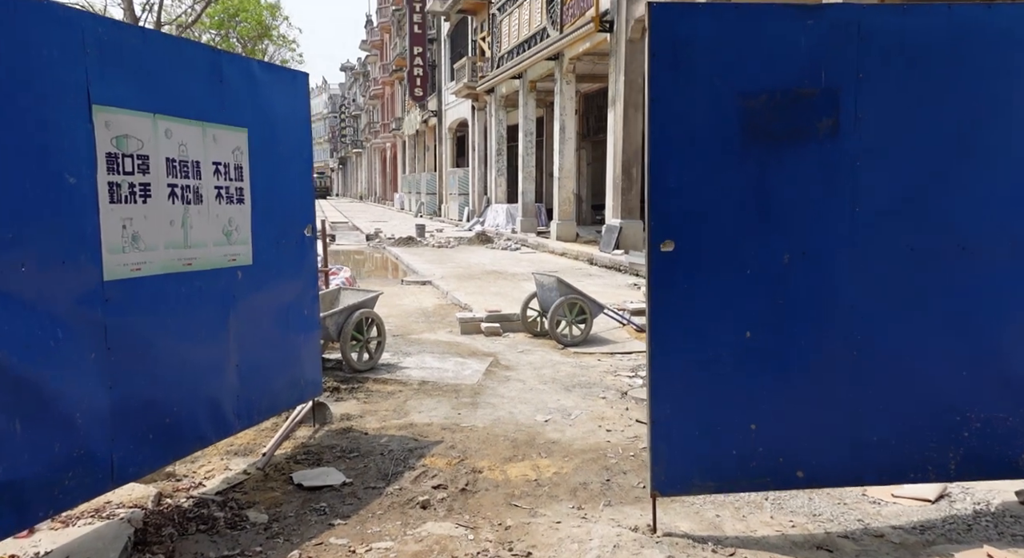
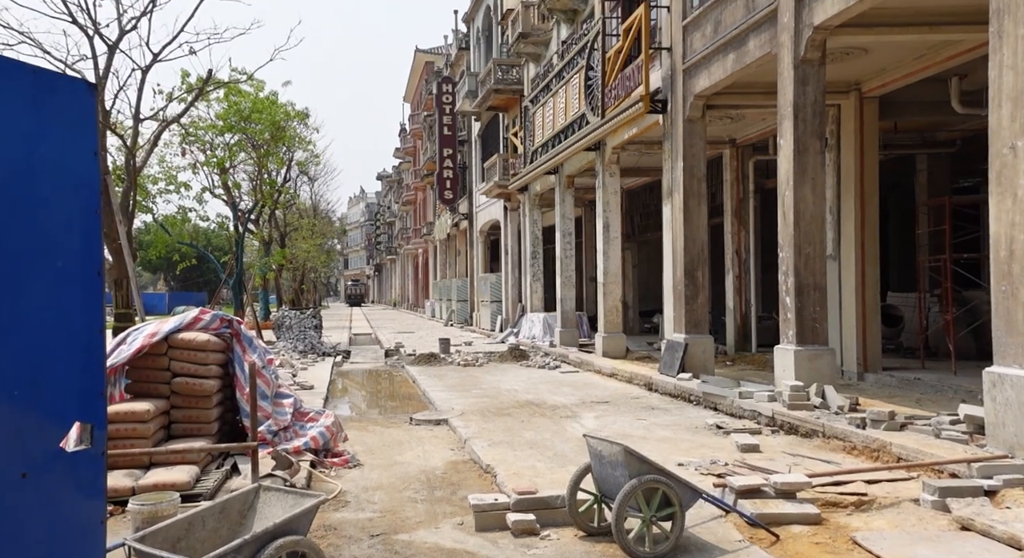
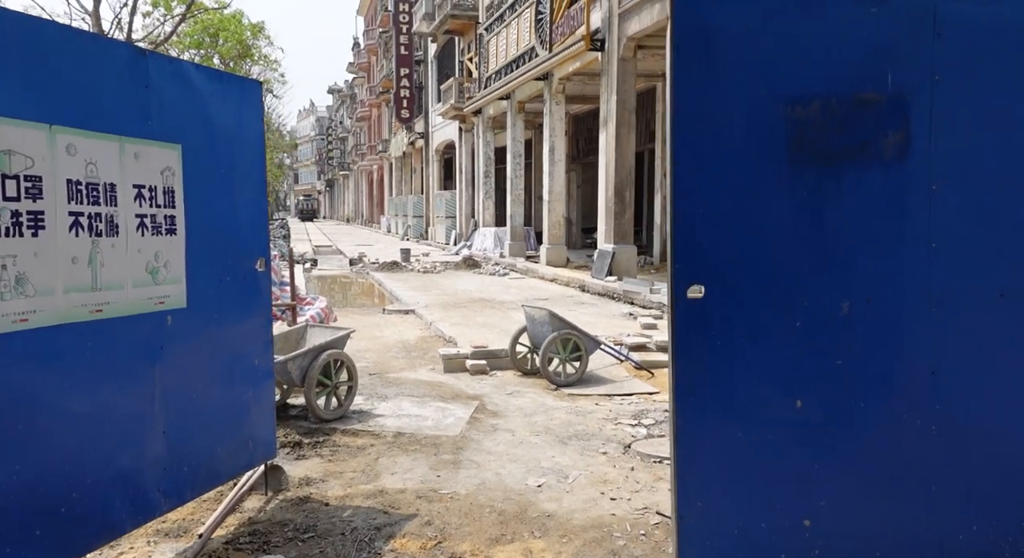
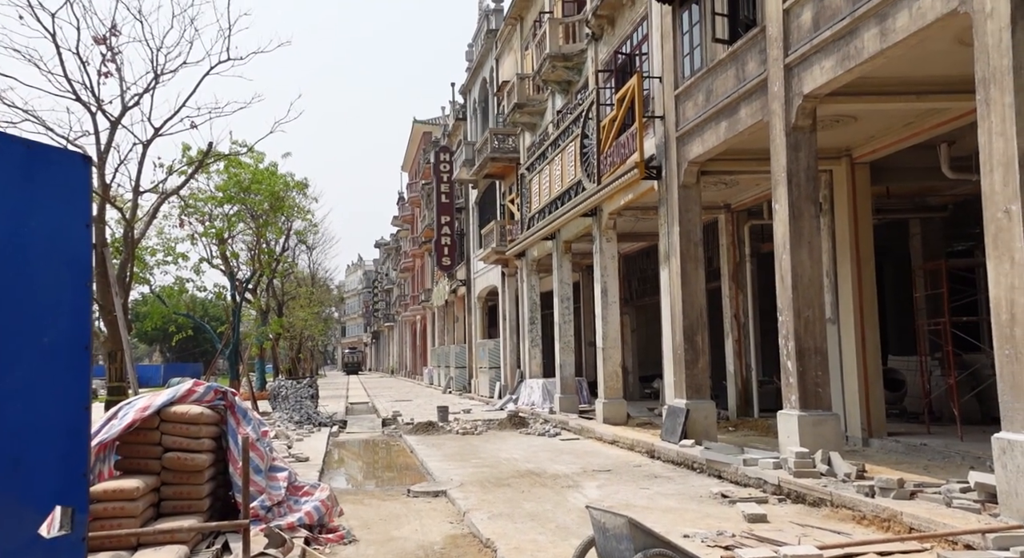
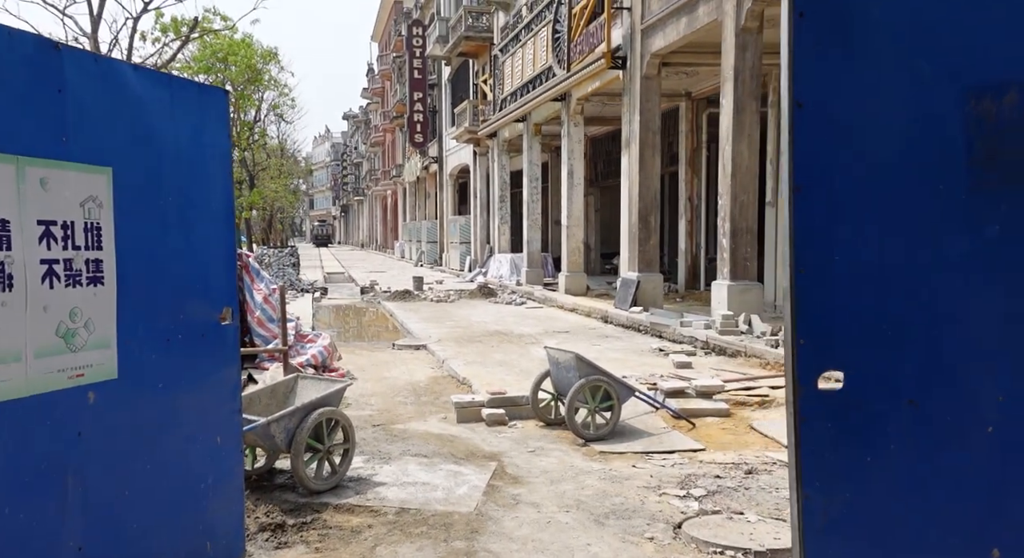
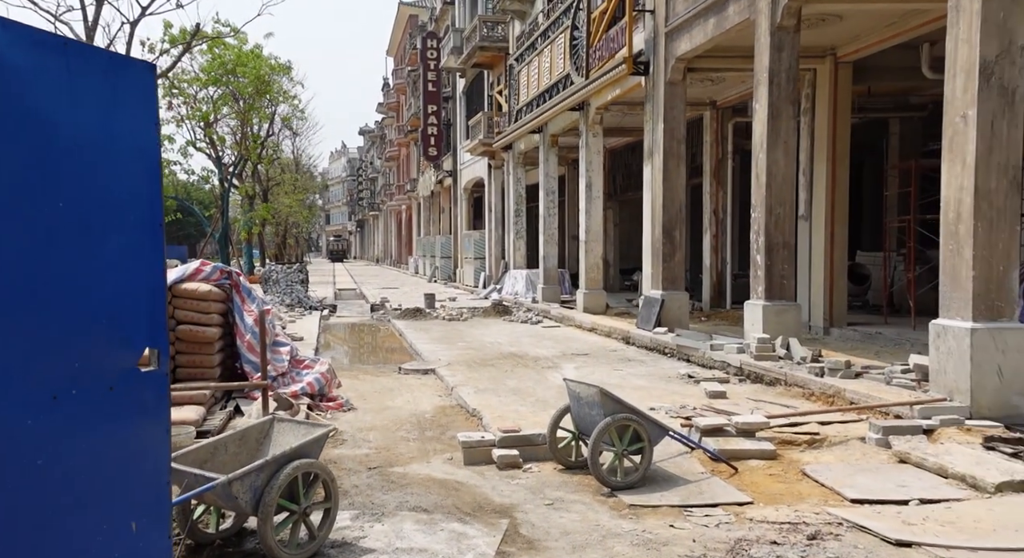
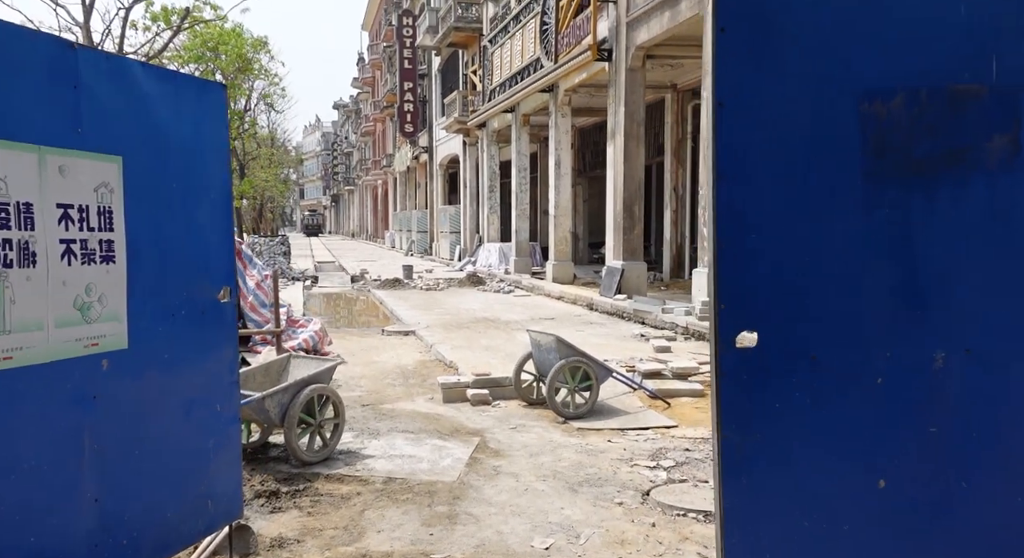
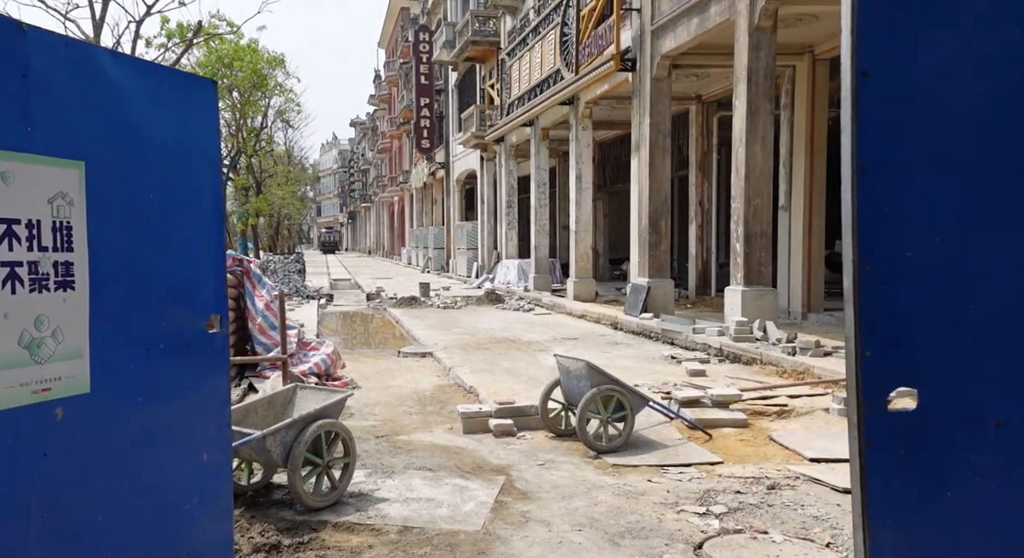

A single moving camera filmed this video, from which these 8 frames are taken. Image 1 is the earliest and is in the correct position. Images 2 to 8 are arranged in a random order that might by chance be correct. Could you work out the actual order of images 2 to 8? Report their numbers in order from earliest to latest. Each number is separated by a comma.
3, 7, 5, 8, 6, 2, 4
